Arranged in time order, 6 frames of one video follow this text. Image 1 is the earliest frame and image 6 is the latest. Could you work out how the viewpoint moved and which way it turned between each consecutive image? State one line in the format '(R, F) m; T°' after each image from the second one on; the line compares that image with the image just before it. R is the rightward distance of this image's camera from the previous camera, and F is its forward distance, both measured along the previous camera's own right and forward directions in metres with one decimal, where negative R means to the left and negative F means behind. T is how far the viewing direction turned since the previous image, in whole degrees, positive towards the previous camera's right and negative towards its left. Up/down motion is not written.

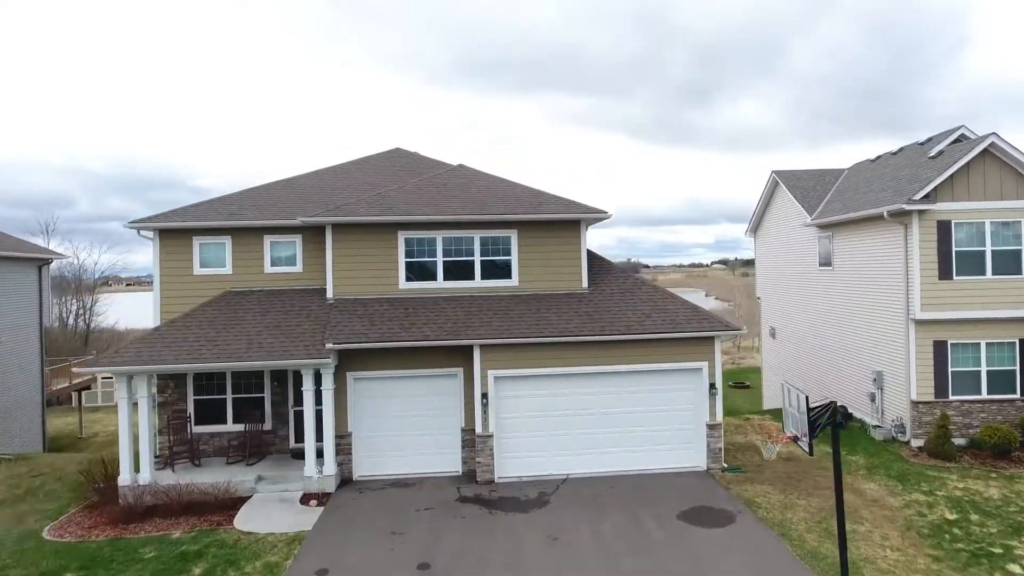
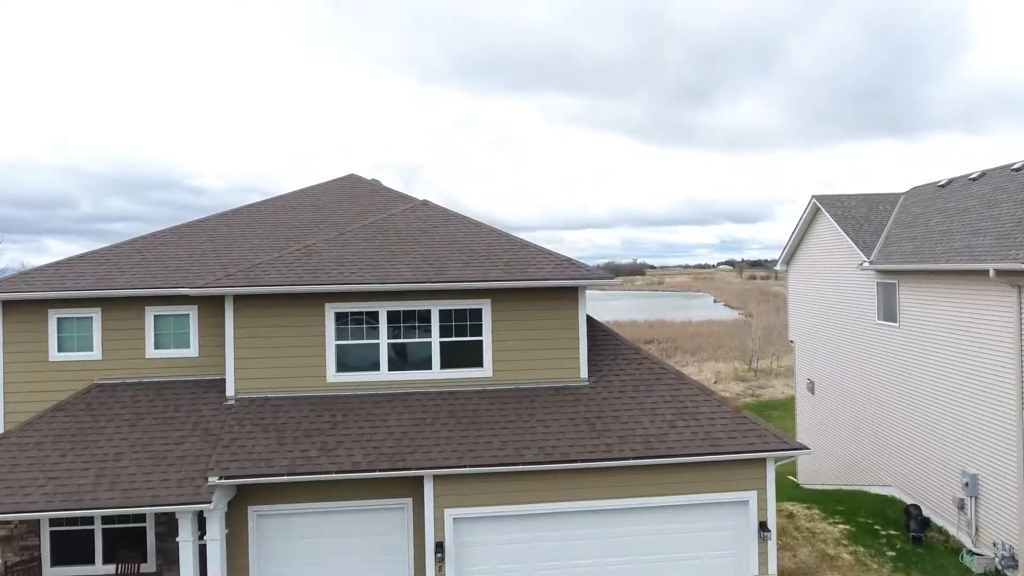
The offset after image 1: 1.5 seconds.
(+0.5, +3.1) m; -1°
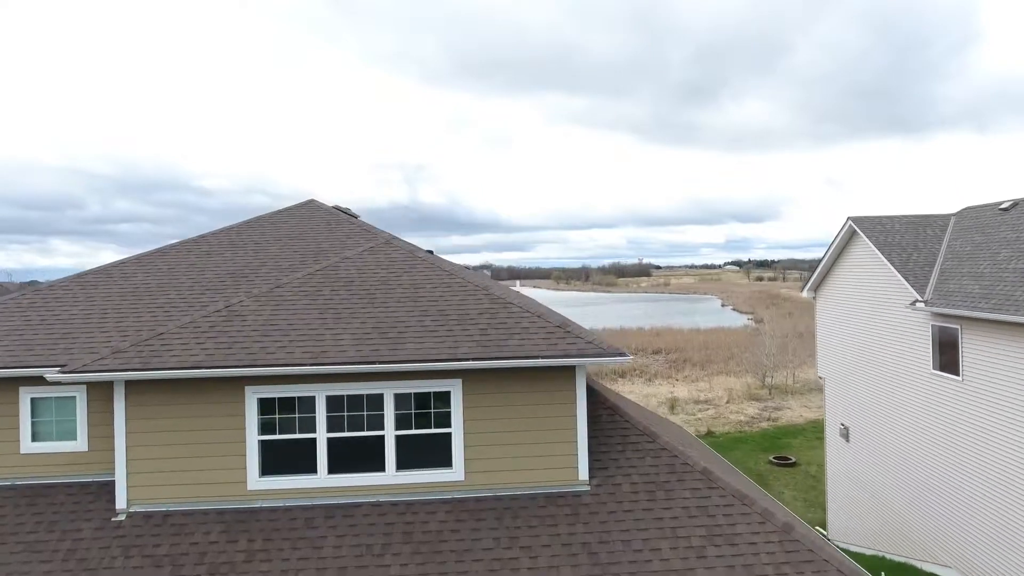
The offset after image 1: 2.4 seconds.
(+0.3, +1.9) m; -1°
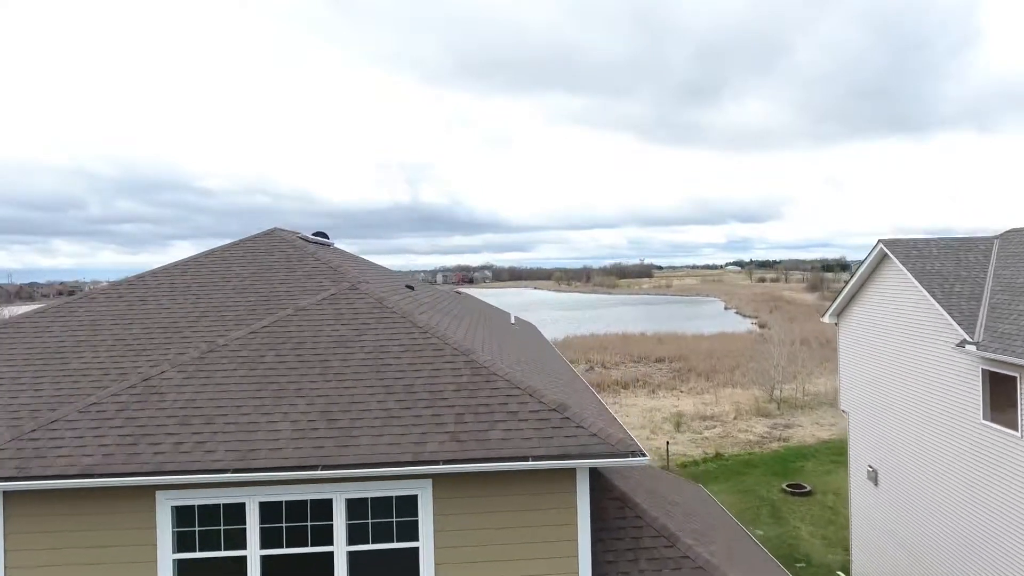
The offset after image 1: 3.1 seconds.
(+0.2, +1.3) m; 0°
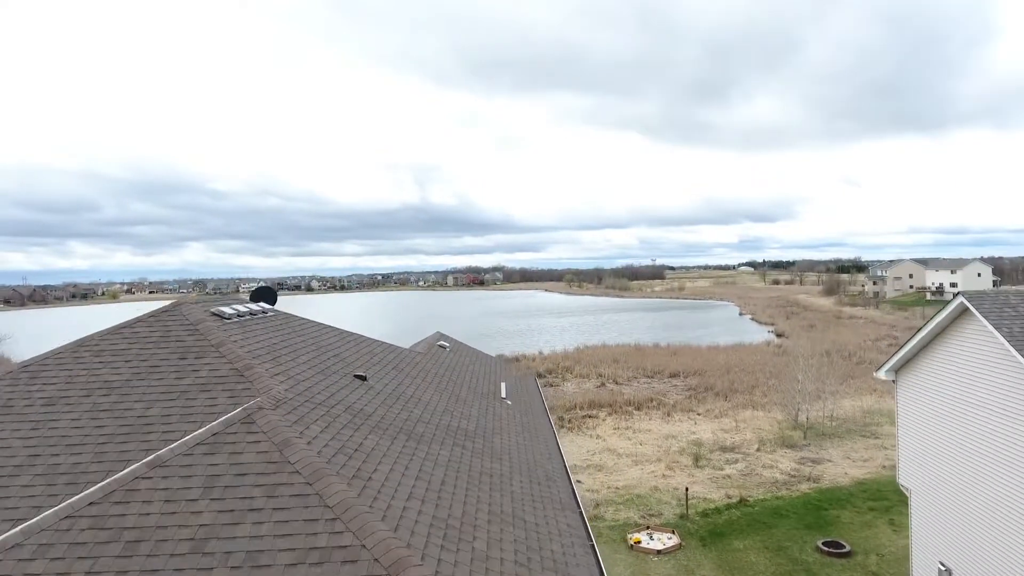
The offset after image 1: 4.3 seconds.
(+0.3, +2.3) m; -1°
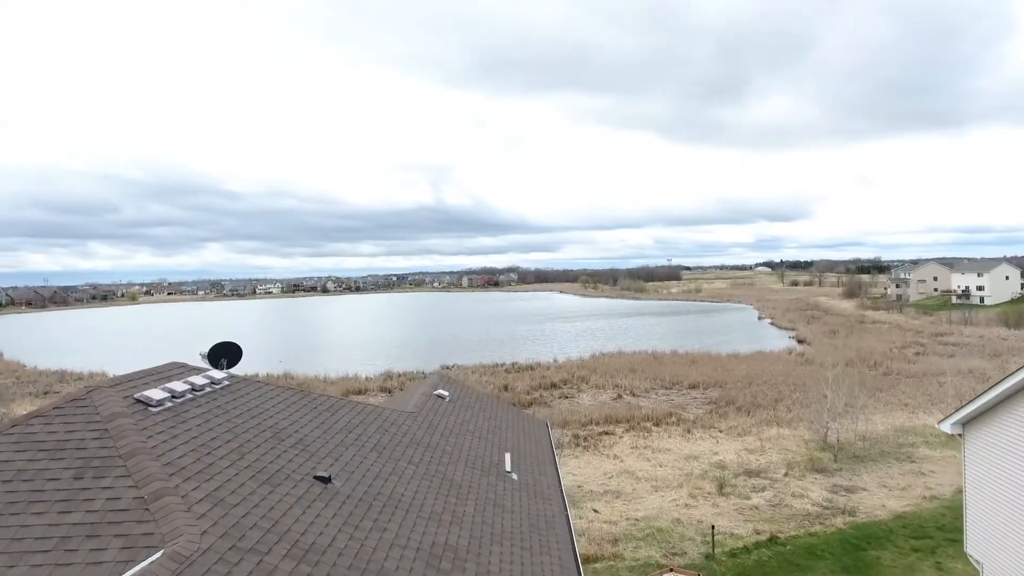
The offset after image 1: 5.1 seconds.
(+0.1, +1.5) m; -2°
